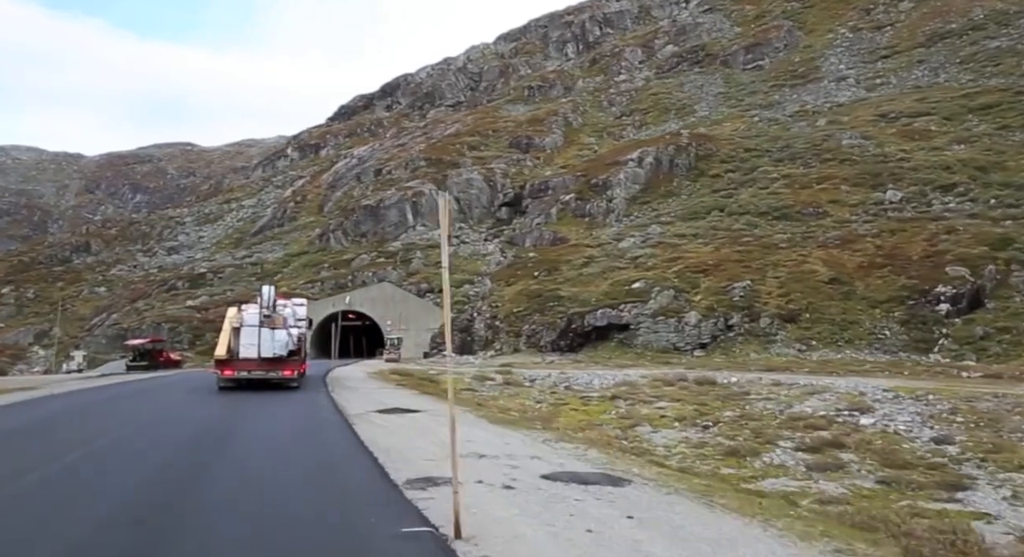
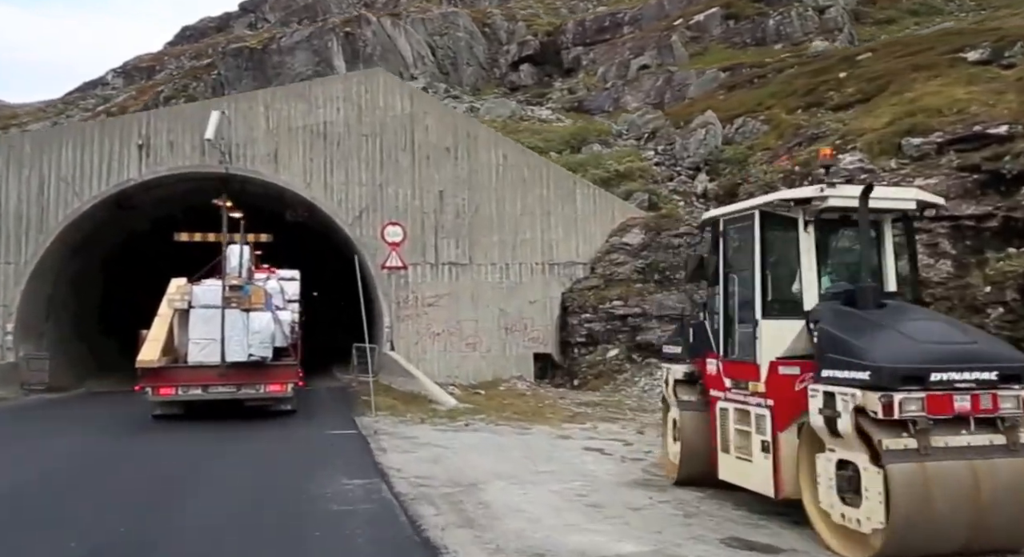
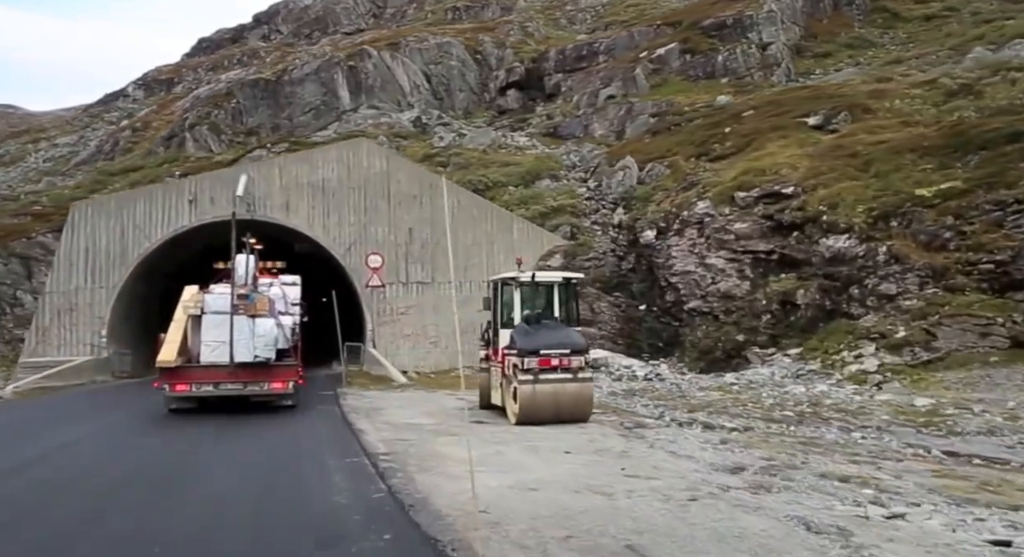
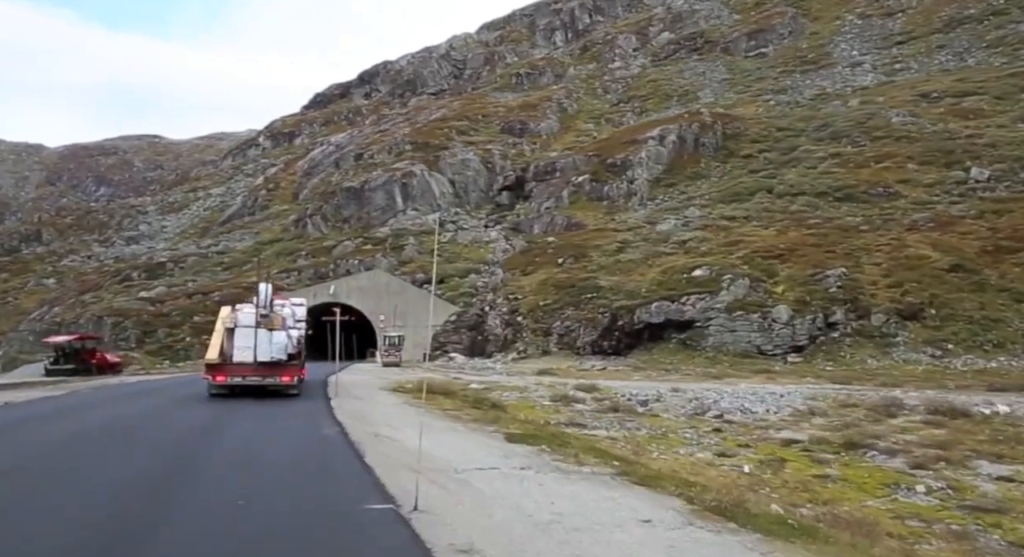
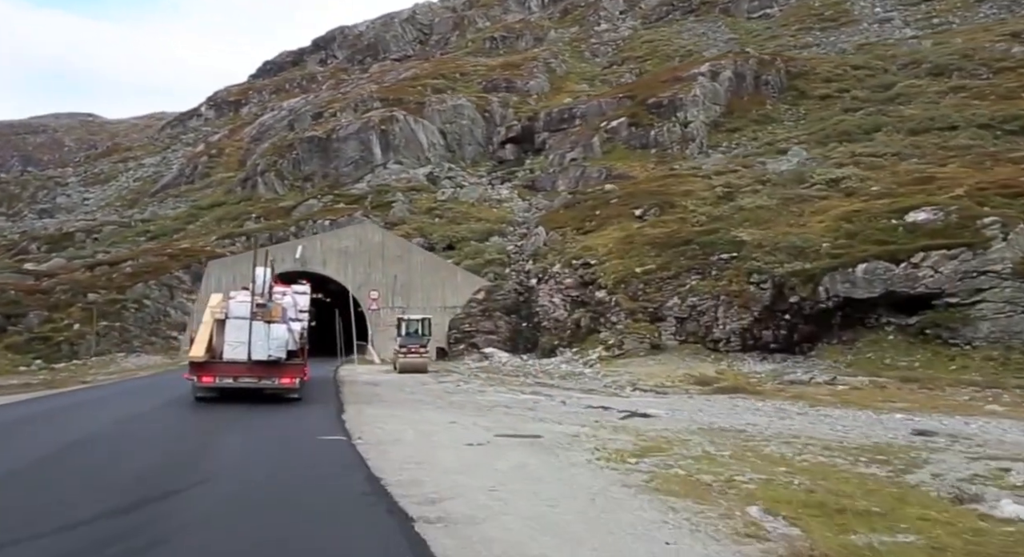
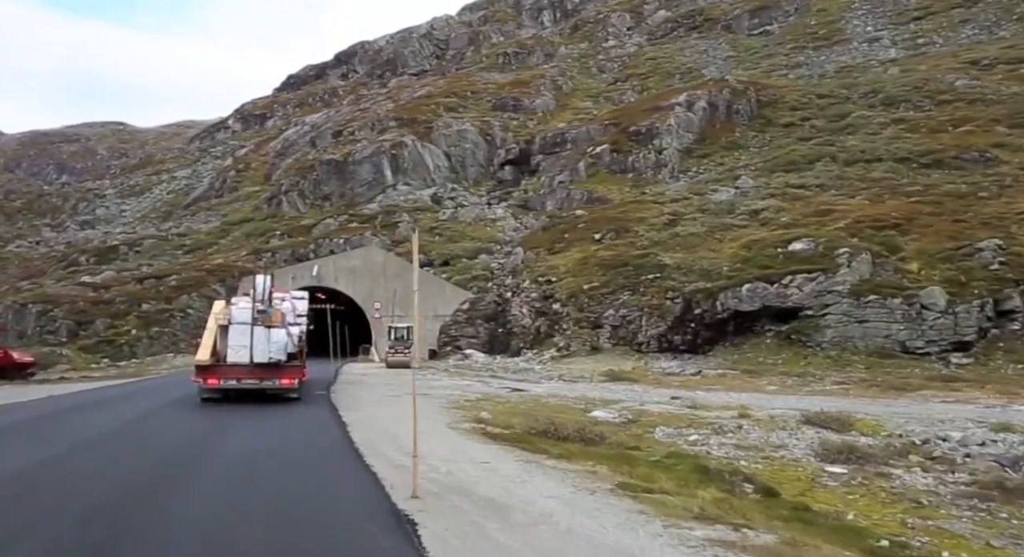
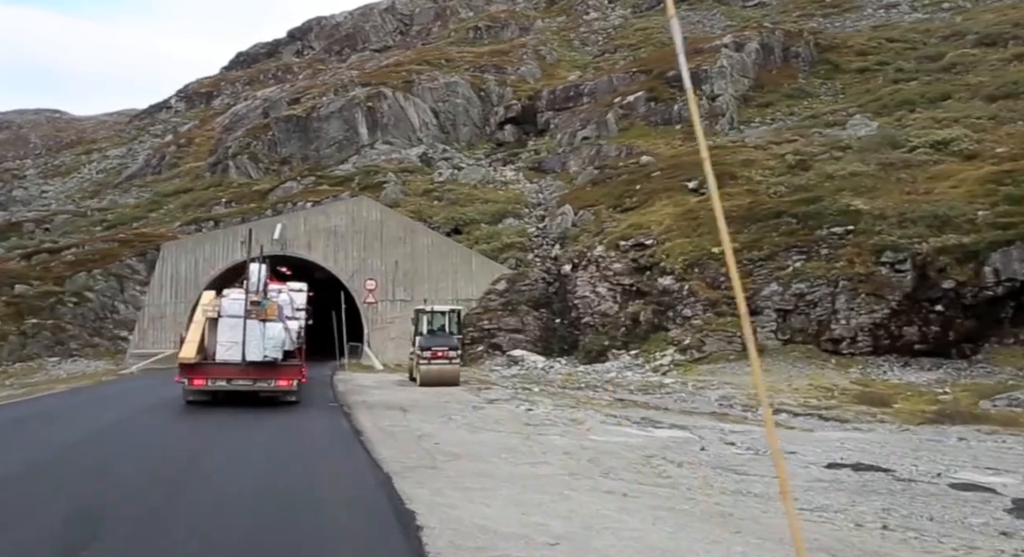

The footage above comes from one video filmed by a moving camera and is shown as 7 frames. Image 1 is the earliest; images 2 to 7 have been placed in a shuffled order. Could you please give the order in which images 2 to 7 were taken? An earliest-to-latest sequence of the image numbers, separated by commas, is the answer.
4, 6, 5, 7, 3, 2
